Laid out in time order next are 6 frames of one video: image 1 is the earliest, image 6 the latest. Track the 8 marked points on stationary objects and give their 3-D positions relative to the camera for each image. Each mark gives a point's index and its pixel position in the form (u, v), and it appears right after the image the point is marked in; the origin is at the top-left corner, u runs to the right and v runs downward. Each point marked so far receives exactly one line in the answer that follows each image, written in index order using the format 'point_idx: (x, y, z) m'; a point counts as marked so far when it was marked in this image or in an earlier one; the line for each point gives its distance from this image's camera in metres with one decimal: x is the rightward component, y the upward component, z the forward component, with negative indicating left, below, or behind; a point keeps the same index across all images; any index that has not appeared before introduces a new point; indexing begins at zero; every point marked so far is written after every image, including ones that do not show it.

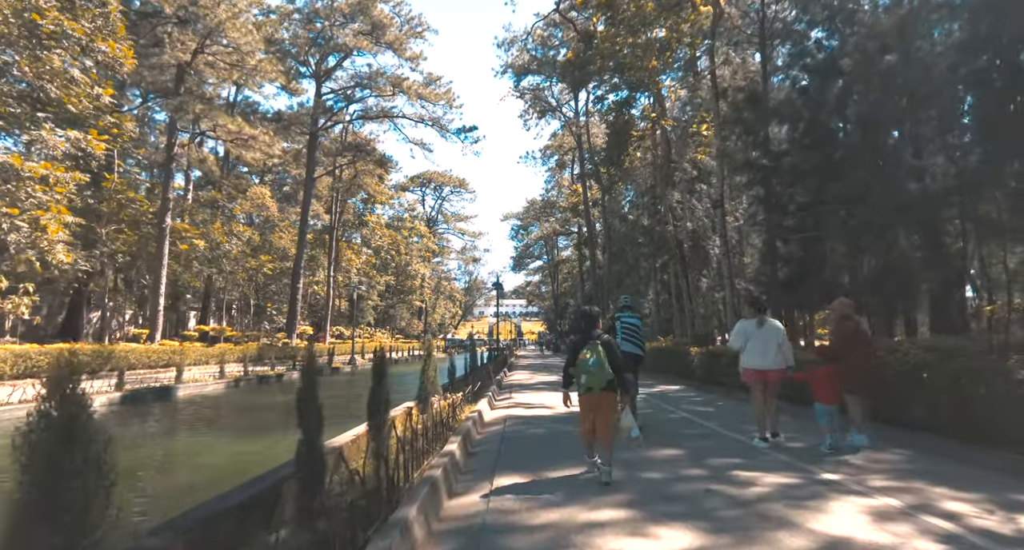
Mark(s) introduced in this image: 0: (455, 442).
0: (-0.6, -1.9, +6.0) m
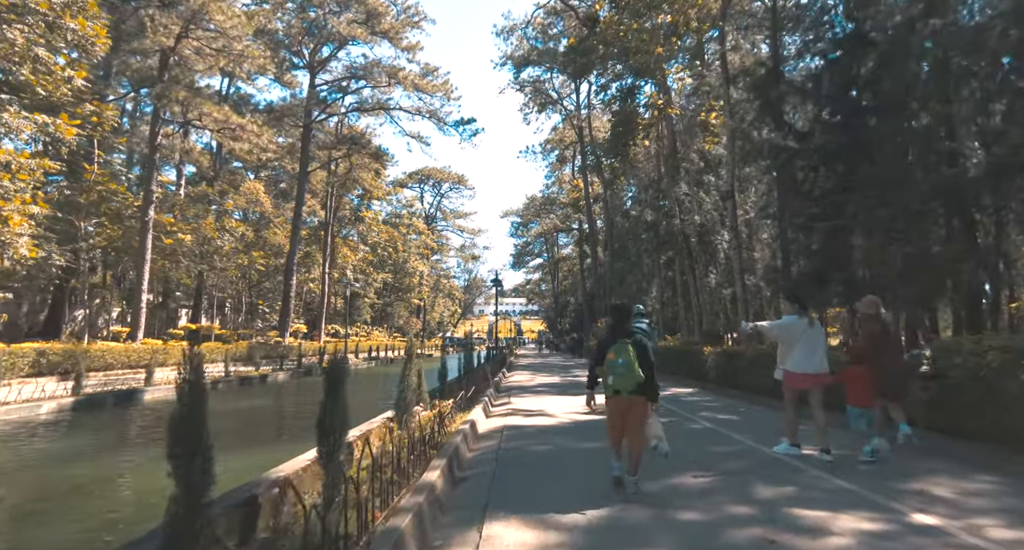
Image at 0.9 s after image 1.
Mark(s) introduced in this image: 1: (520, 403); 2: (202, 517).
0: (-0.7, -1.7, +4.9) m
1: (+0.1, -2.6, +10.9) m
2: (-1.2, -0.9, +2.1) m
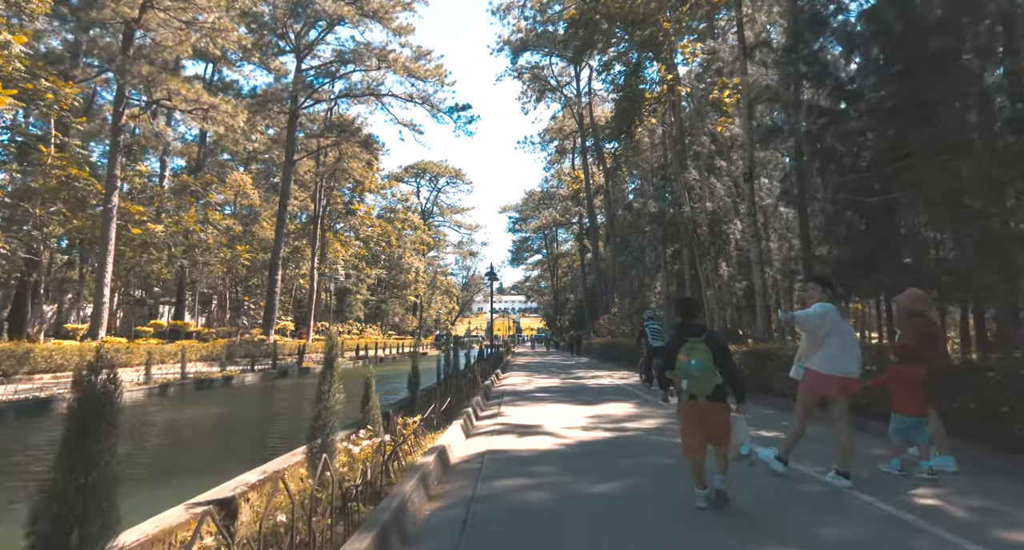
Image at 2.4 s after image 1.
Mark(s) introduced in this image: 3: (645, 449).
0: (-0.8, -1.5, +2.9) m
1: (0.0, -2.3, +9.0) m
2: (-1.3, -0.7, +0.1) m
3: (+1.6, -2.1, +6.3) m
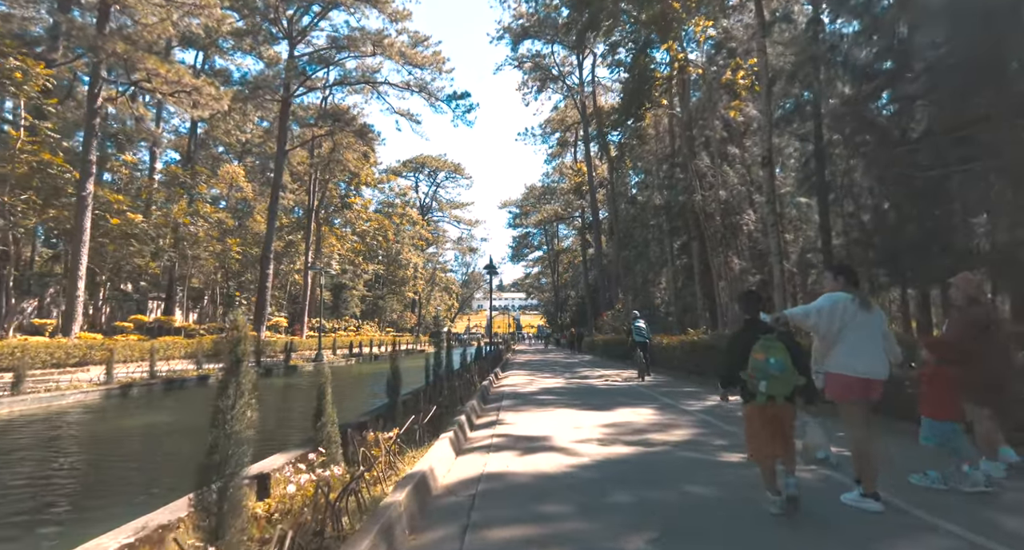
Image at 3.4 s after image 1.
0: (-0.8, -1.3, +1.6) m
1: (0.0, -2.1, +7.7) m
2: (-1.3, -0.5, -1.2) m
3: (+1.6, -1.9, +5.0) m
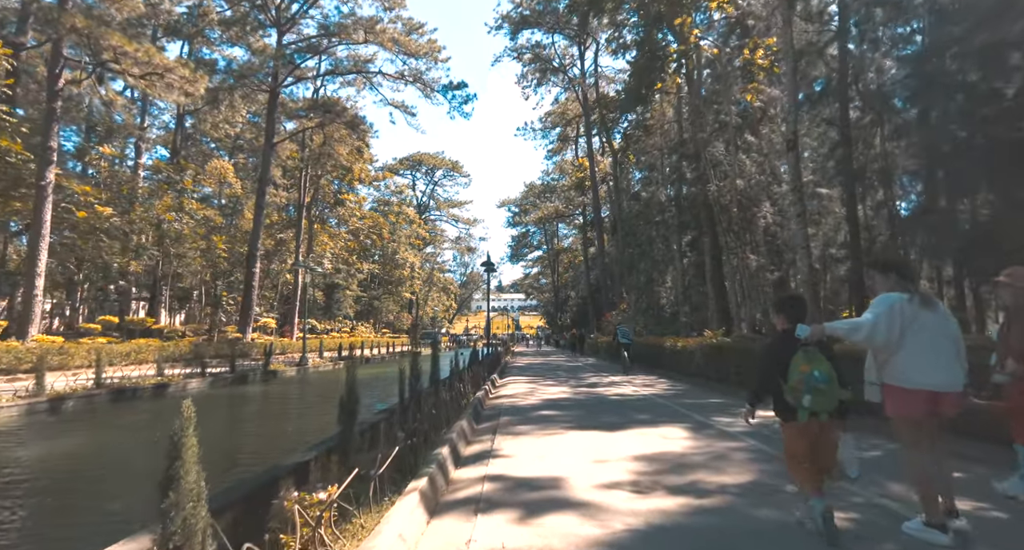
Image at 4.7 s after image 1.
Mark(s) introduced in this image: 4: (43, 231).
0: (-0.8, -1.1, -0.1) m
1: (0.0, -1.9, +6.0) m
2: (-1.3, -0.4, -2.9) m
3: (+1.6, -1.7, +3.3) m
4: (-17.0, +1.5, +19.5) m
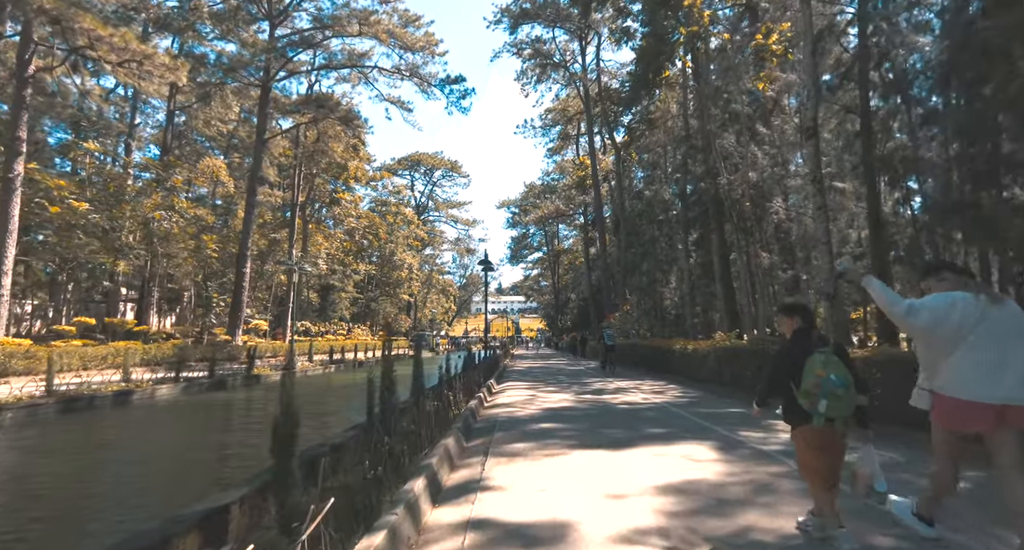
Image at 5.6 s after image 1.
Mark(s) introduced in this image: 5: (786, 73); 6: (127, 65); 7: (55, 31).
0: (-0.9, -1.0, -1.2) m
1: (-0.1, -1.8, +4.8) m
2: (-1.4, -0.2, -4.0) m
3: (+1.5, -1.6, +2.2) m
4: (-17.0, +1.6, +18.4) m
5: (+9.4, +7.0, +18.6) m
6: (-14.2, +7.7, +19.8) m
7: (-15.6, +8.4, +18.5) m
